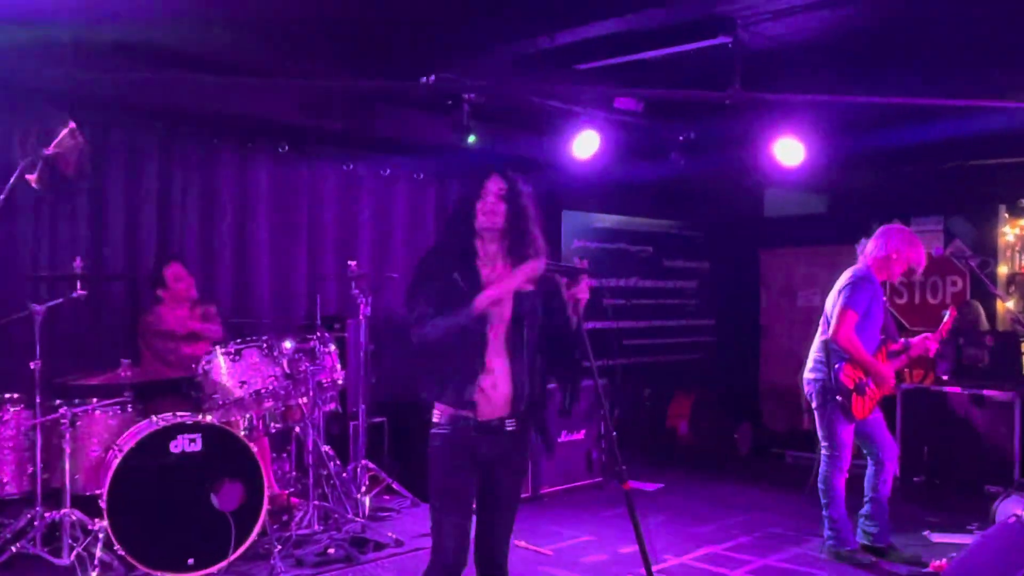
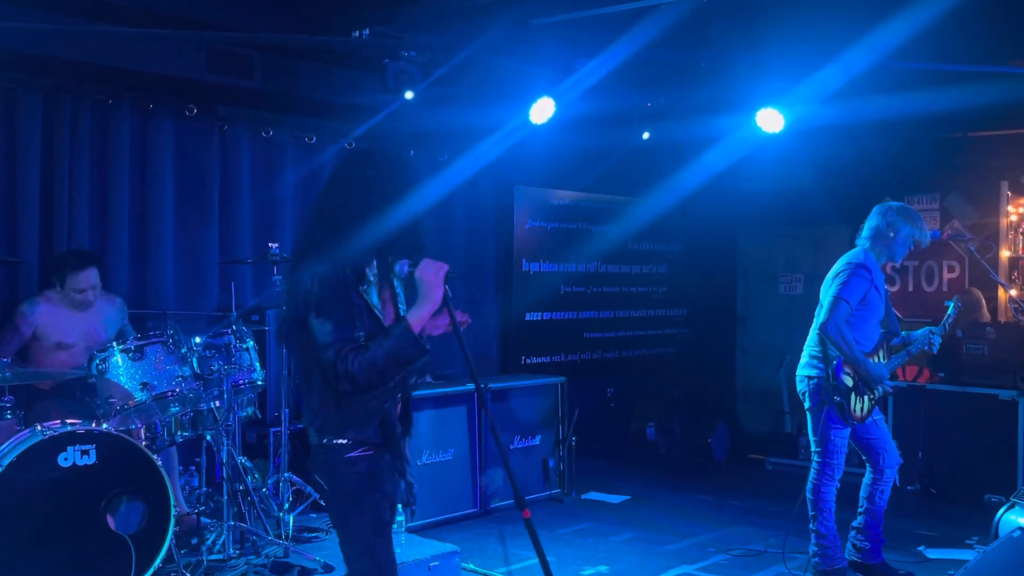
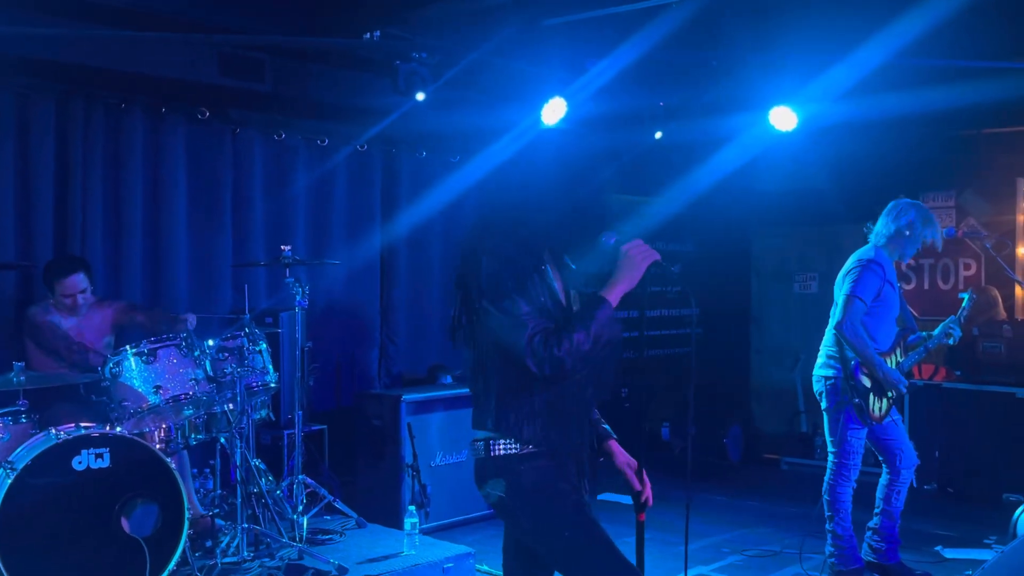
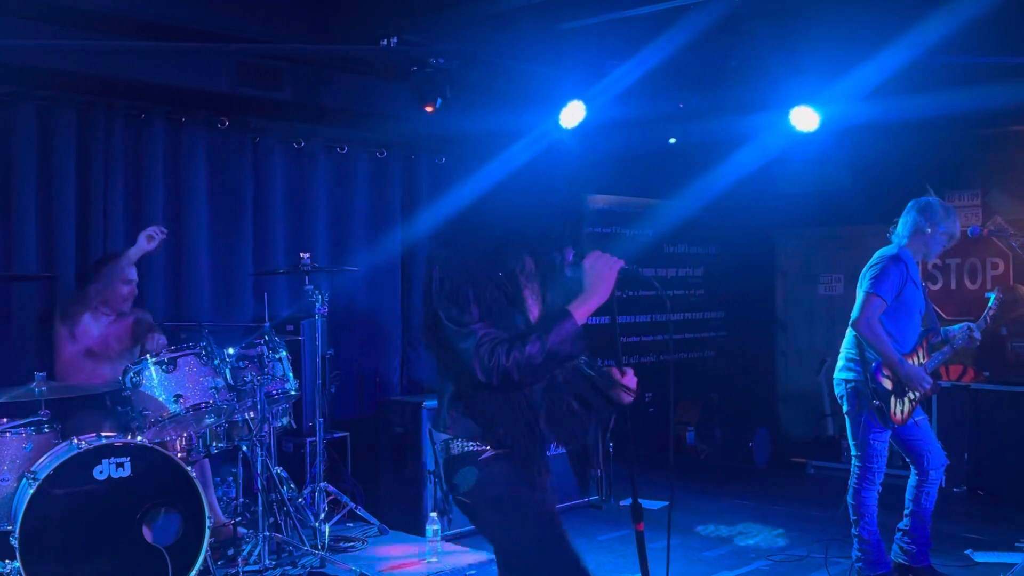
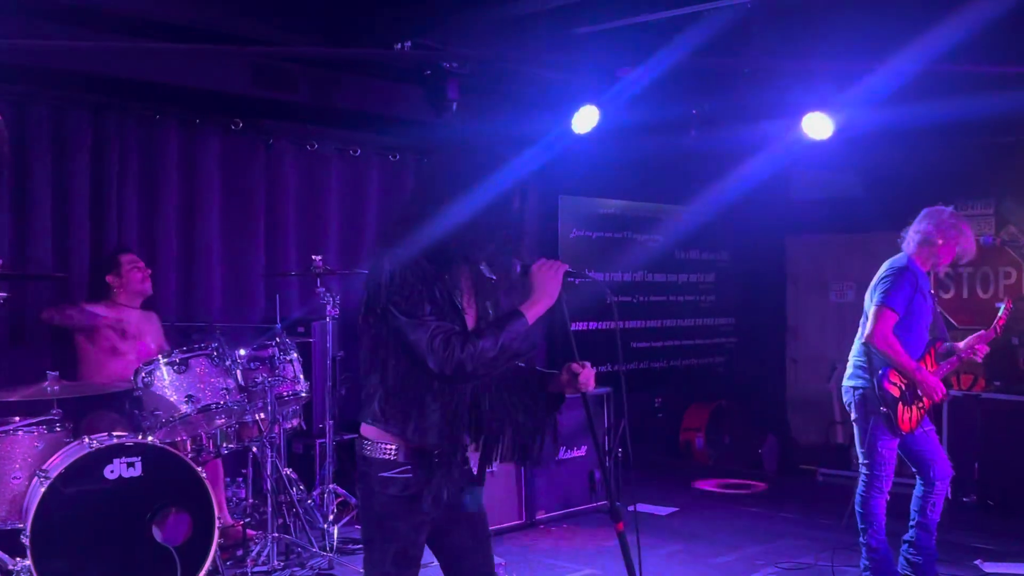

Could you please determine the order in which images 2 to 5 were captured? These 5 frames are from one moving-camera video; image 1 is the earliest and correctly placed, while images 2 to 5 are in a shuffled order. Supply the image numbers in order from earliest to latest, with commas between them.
5, 4, 3, 2
